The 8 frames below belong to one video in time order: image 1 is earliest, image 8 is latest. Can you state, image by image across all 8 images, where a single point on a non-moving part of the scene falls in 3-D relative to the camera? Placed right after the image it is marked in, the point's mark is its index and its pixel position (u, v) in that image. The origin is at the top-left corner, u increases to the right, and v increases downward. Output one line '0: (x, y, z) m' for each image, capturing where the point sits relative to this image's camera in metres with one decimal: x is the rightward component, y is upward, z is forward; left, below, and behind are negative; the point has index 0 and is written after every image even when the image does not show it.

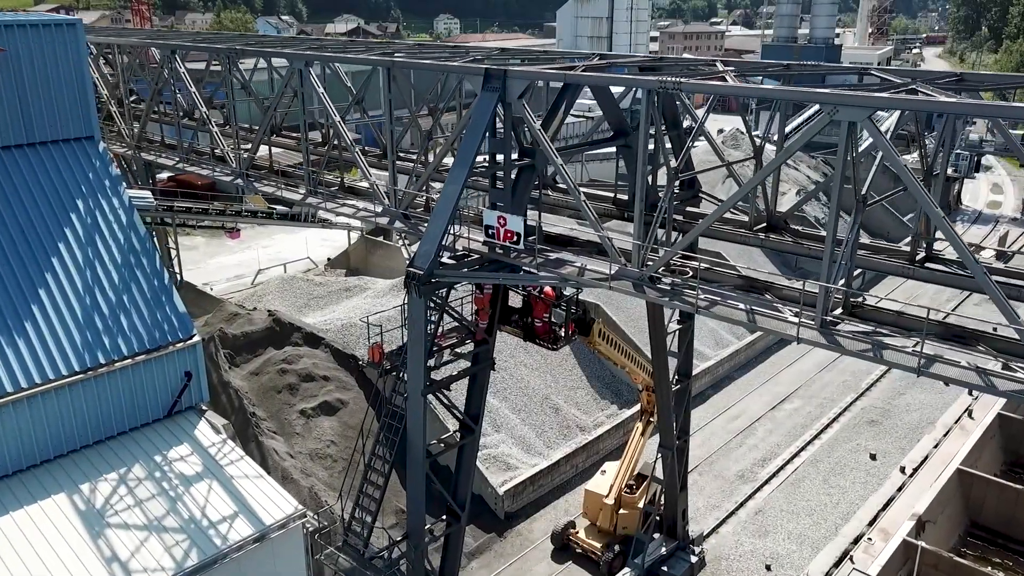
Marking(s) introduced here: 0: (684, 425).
0: (+3.4, -2.7, +15.9) m
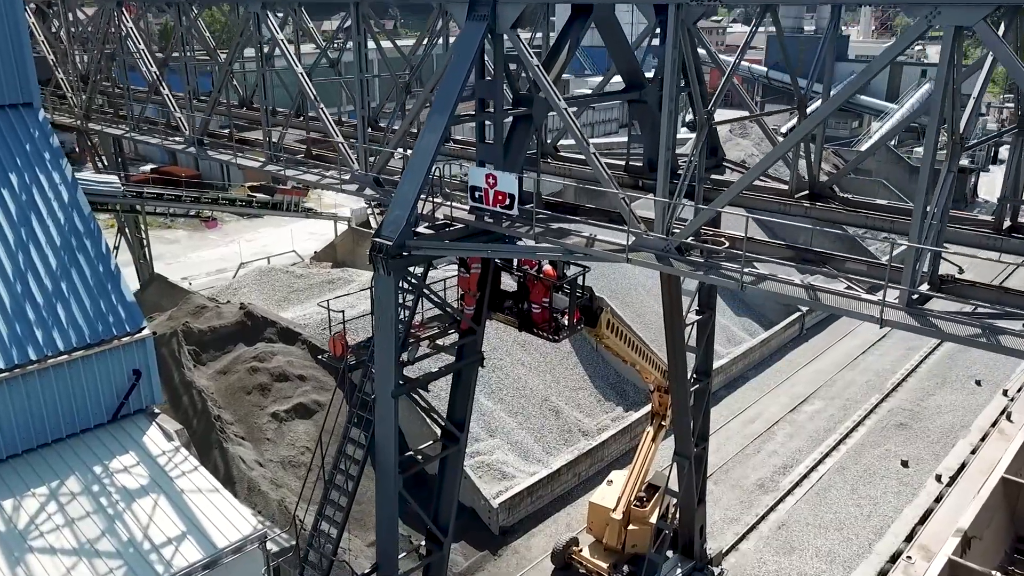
0: (+3.3, -2.5, +14.0) m
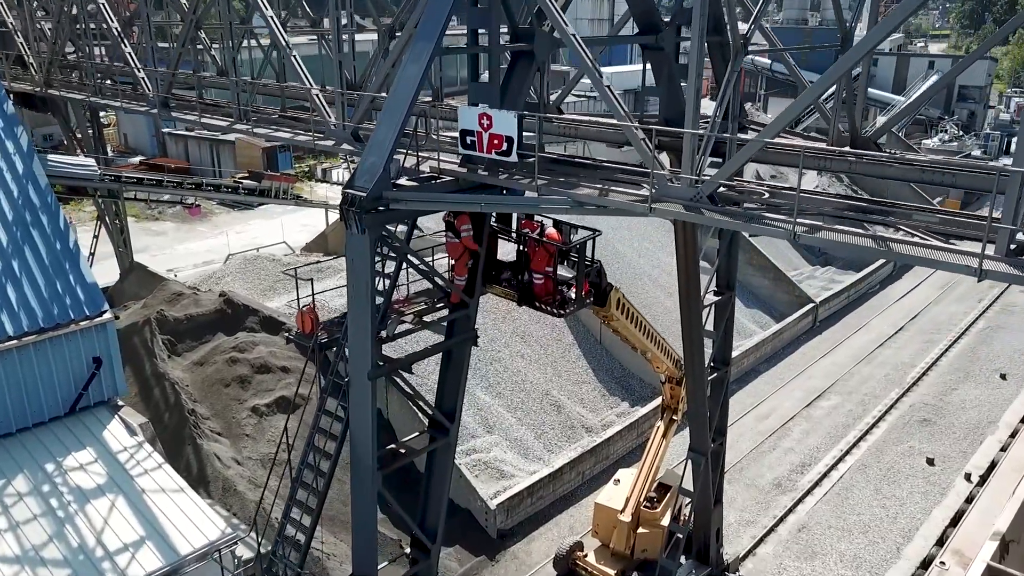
0: (+3.3, -2.2, +12.8) m
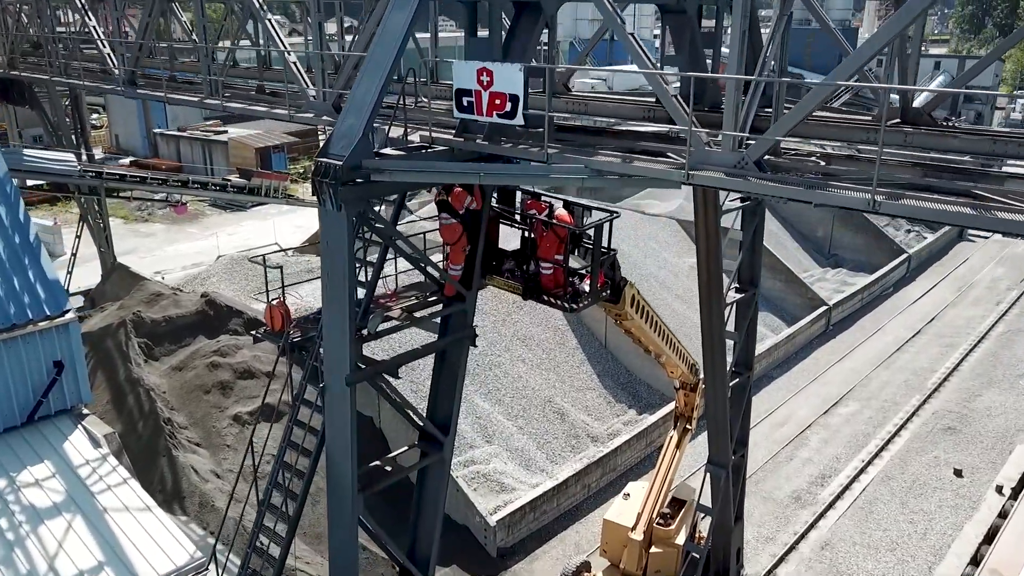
0: (+3.3, -2.1, +11.7) m
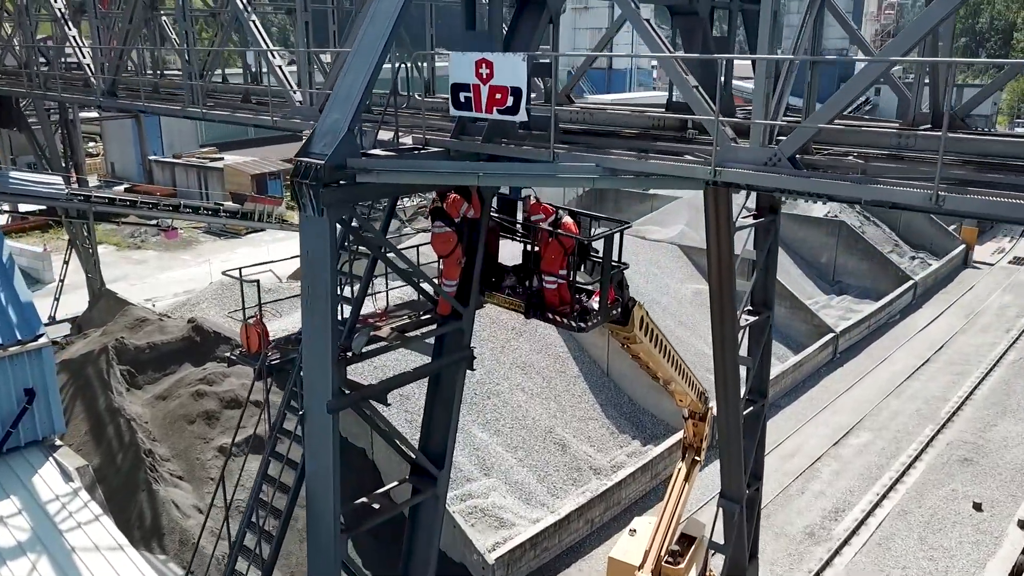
0: (+3.3, -2.5, +11.1) m
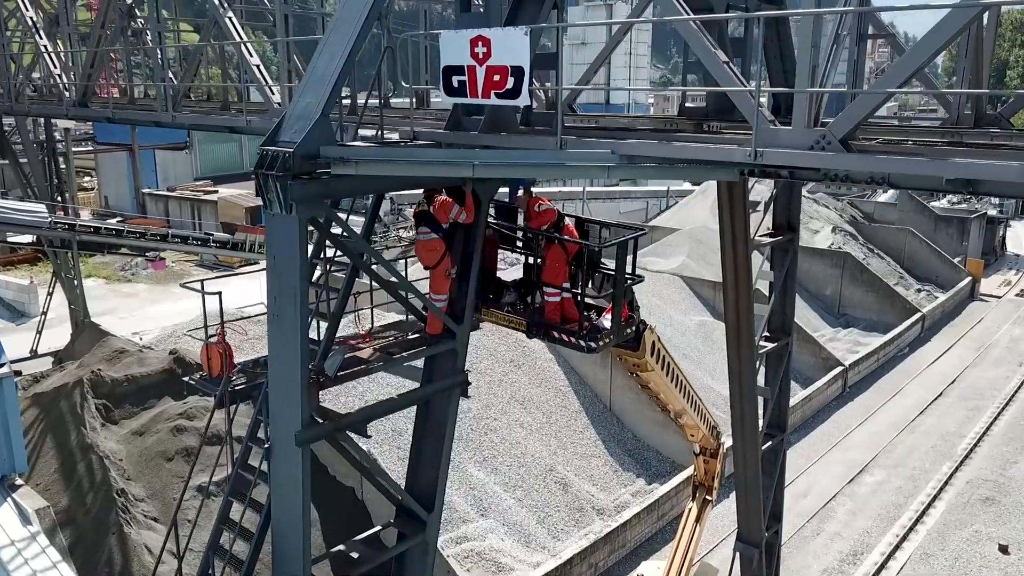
0: (+3.3, -2.8, +10.2) m
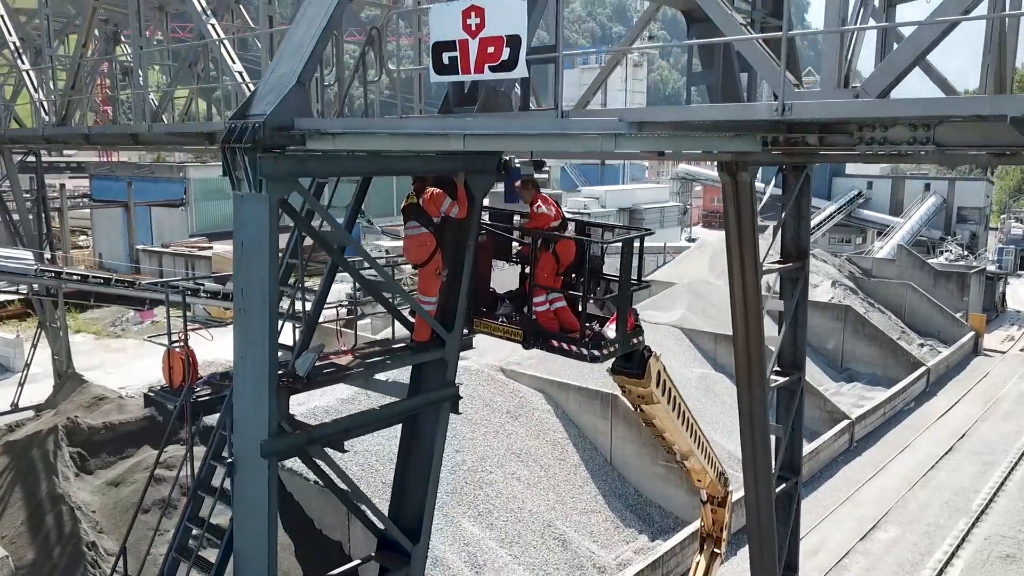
0: (+3.3, -3.2, +9.6) m
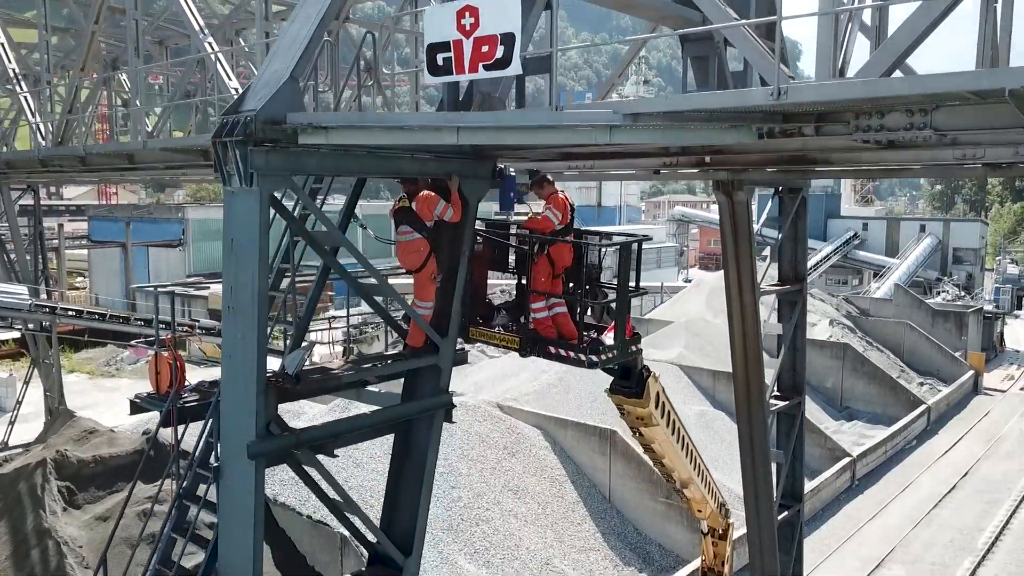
0: (+3.2, -3.5, +9.3) m
